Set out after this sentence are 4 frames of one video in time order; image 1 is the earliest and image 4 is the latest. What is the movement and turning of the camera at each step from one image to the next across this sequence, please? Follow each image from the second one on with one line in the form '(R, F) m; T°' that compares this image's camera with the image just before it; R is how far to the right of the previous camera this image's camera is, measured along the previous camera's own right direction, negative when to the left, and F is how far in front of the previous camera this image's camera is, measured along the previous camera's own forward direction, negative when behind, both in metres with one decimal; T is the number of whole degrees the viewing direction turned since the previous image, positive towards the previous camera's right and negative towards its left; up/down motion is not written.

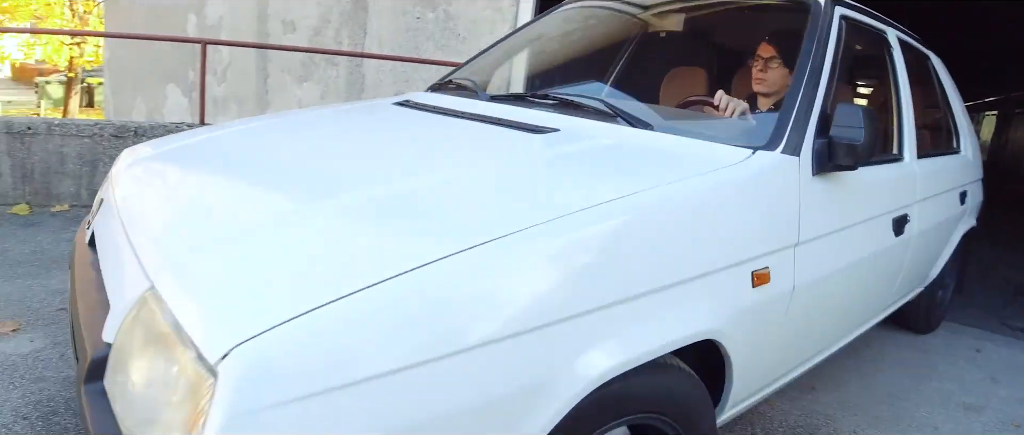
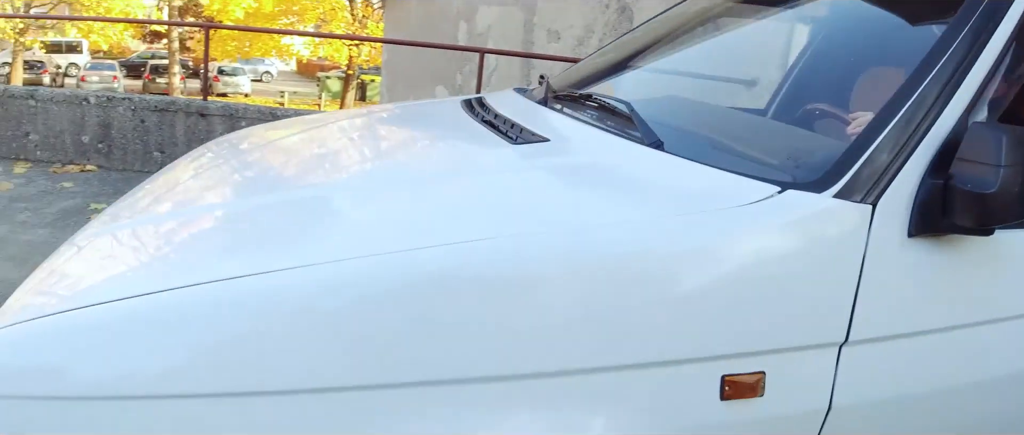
(+0.8, +0.4) m; -17°
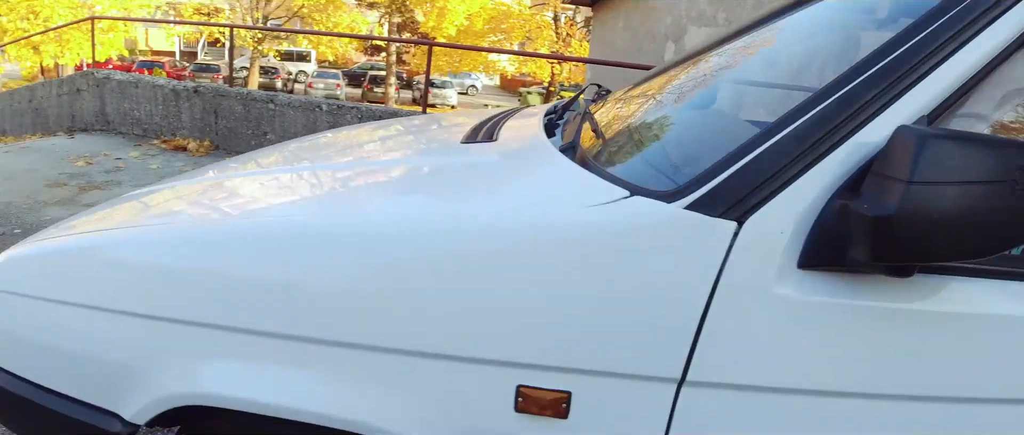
(+1.1, -0.1) m; -14°
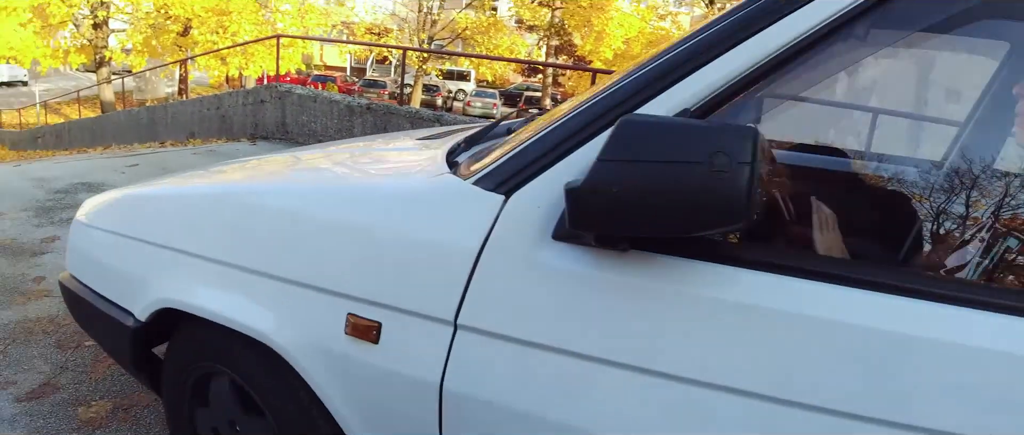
(+1.2, -0.1) m; -12°
